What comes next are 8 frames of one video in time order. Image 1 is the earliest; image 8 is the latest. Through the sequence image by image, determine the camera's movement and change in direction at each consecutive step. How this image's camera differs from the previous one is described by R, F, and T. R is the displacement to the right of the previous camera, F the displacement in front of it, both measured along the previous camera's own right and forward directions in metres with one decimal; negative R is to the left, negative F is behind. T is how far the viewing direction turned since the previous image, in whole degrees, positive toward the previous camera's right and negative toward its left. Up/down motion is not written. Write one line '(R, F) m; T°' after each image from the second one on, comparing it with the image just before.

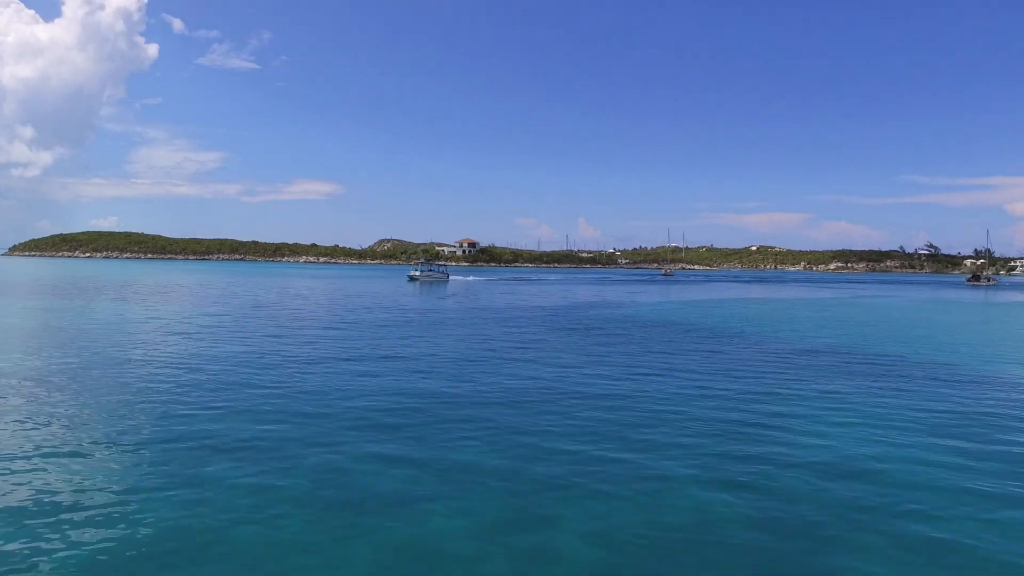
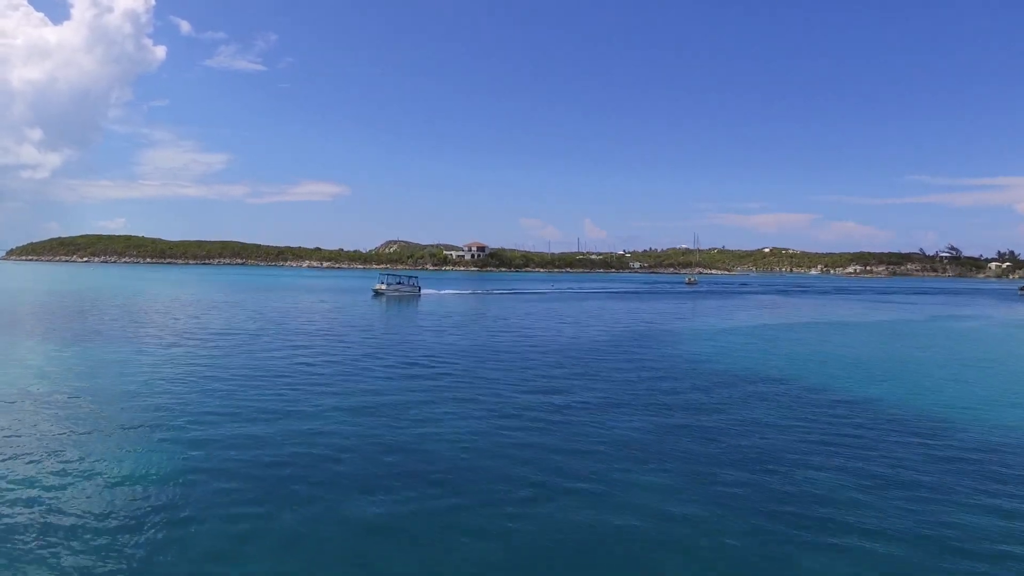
(-0.8, +5.0) m; -1°
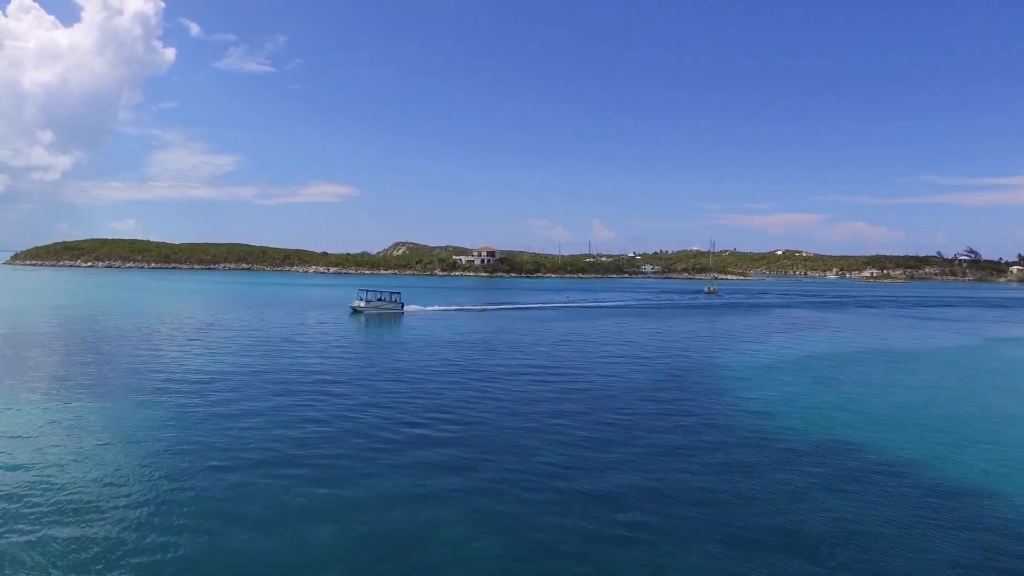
(-0.6, +3.0) m; -1°
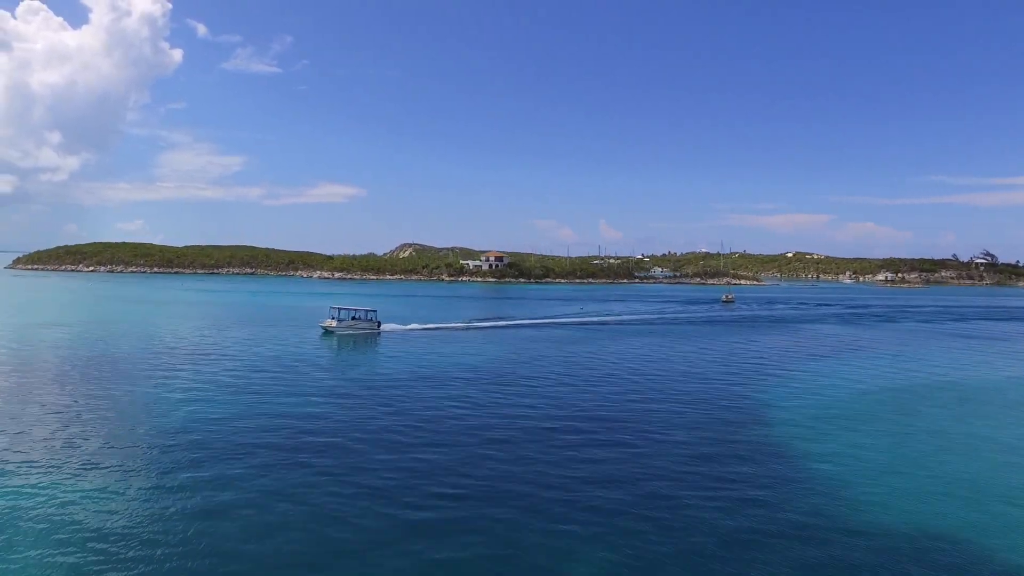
(-0.6, +3.0) m; -1°
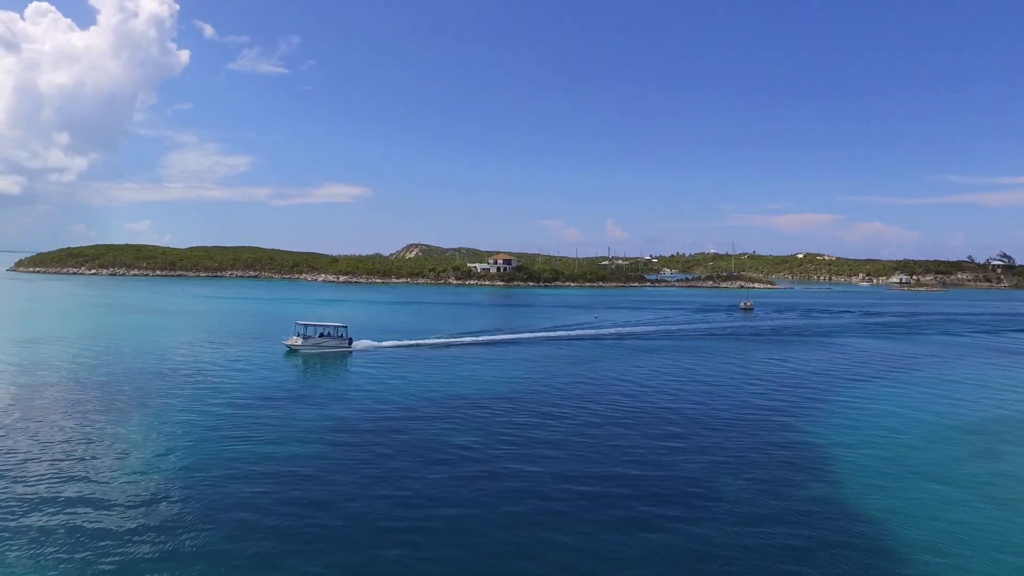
(-0.5, +3.1) m; -1°
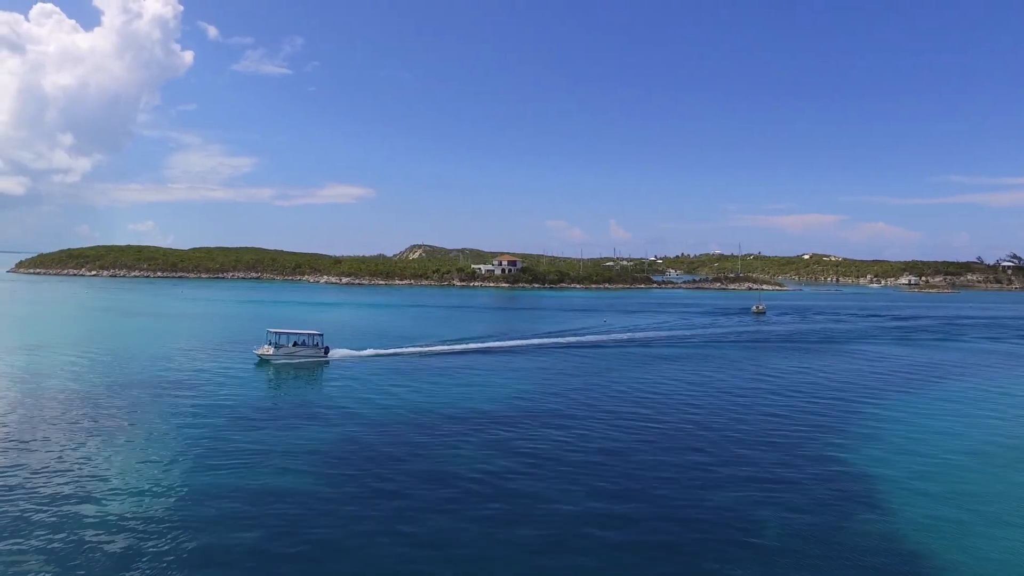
(-0.4, +1.9) m; 0°
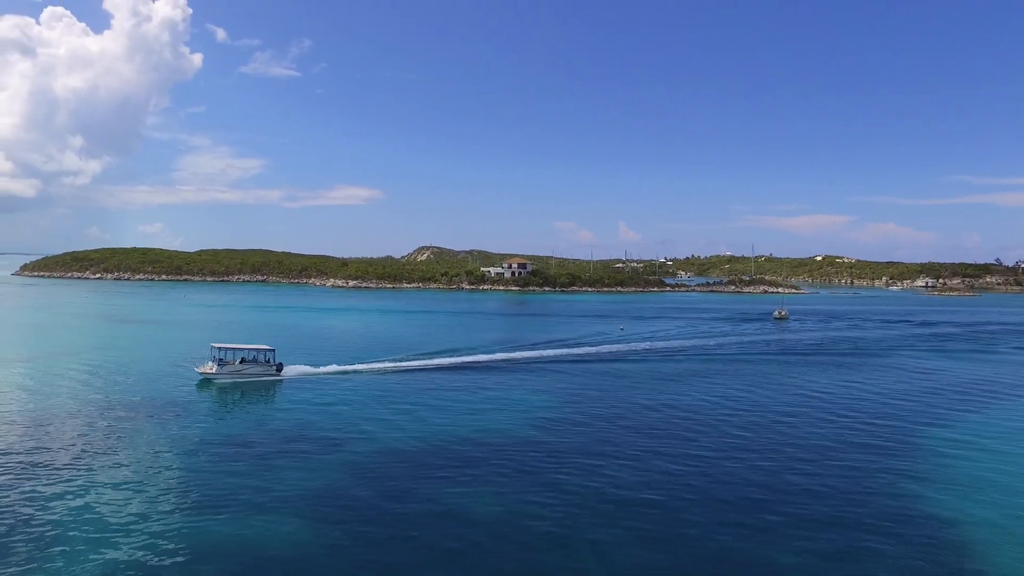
(-0.5, +2.8) m; -1°
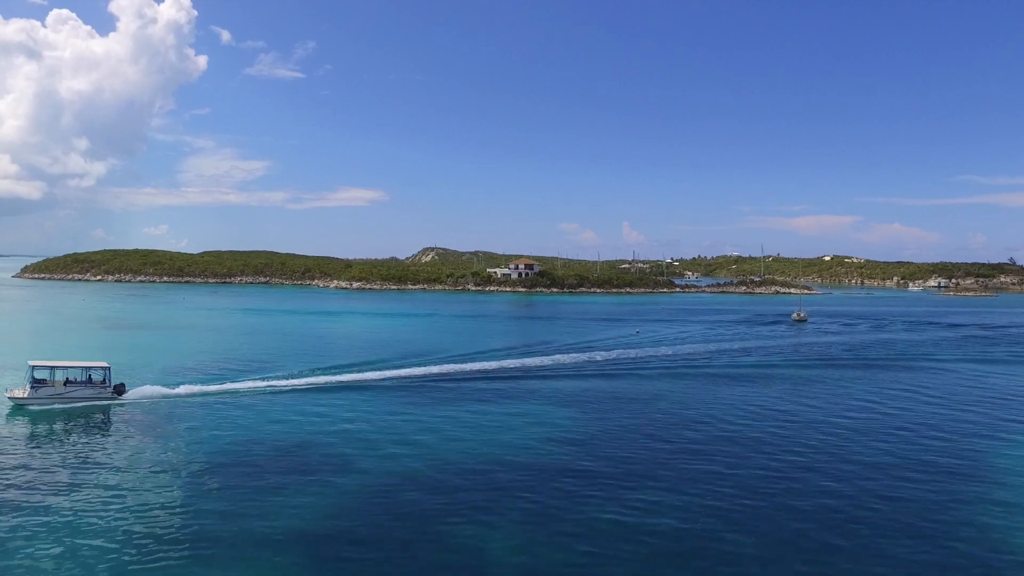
(-0.6, +2.6) m; 0°
